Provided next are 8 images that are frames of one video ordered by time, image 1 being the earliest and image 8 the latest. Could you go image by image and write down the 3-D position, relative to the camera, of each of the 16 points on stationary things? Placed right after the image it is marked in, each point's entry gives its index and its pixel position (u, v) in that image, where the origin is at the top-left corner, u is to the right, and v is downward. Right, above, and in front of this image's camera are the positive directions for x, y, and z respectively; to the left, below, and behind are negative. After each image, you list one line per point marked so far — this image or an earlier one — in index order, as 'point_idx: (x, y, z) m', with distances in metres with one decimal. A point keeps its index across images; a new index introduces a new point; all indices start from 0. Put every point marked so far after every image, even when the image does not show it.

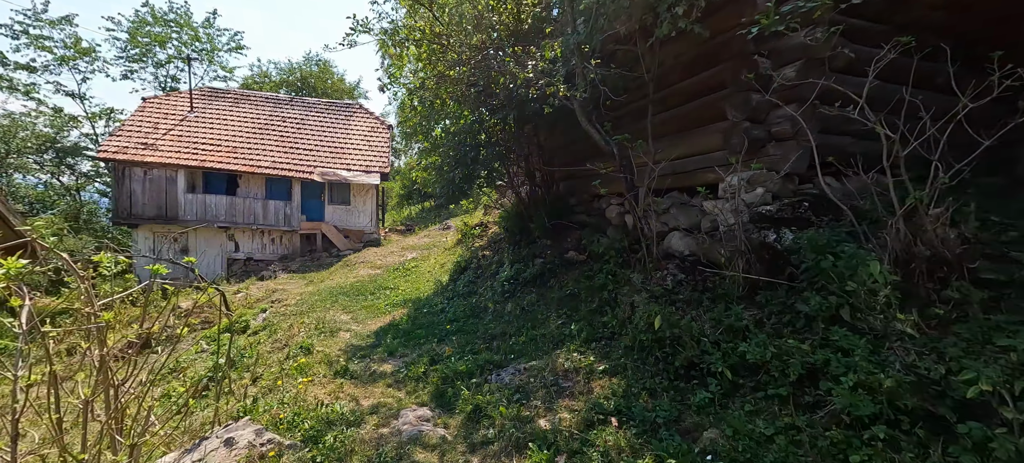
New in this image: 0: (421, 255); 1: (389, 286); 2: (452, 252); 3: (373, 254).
0: (-2.4, -0.7, +12.8) m
1: (-2.4, -1.1, +9.6) m
2: (-1.3, -0.5, +10.7) m
3: (-4.2, -0.7, +14.4) m
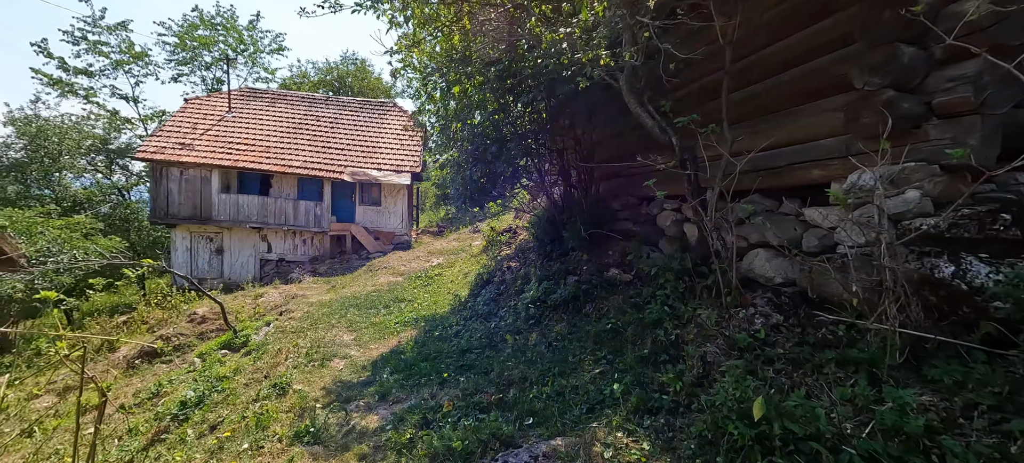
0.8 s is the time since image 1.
0: (-1.7, -0.8, +11.9) m
1: (-1.9, -1.2, +8.6) m
2: (-0.7, -0.6, +9.6) m
3: (-3.3, -0.8, +13.6) m
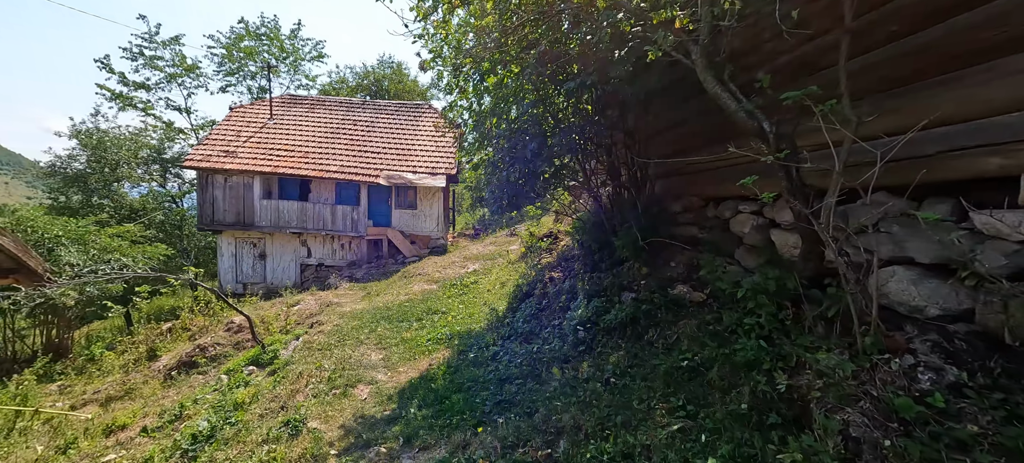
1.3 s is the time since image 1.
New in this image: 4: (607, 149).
0: (-0.7, -0.9, +11.3) m
1: (-1.2, -1.3, +8.1) m
2: (+0.1, -0.7, +9.0) m
3: (-2.2, -0.9, +13.1) m
4: (+1.1, +0.9, +5.5) m
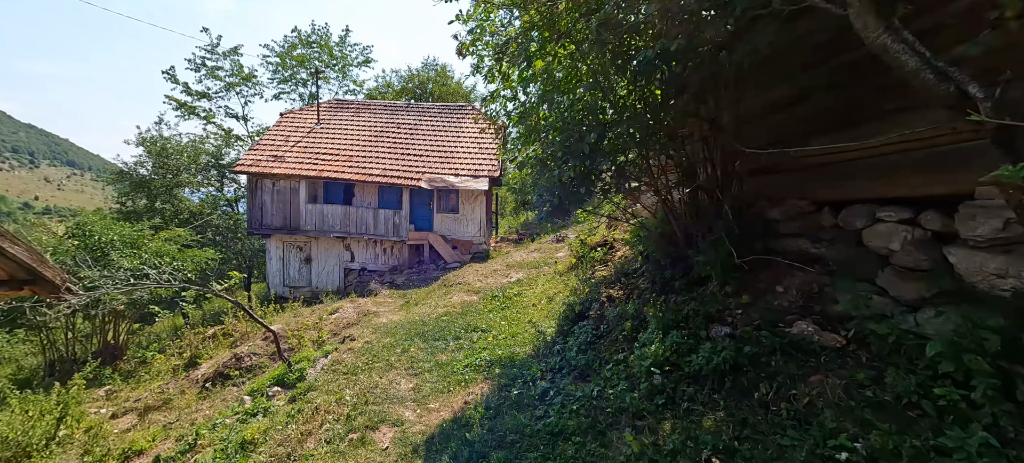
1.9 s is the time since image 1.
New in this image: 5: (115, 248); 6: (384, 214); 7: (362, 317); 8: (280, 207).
0: (+0.3, -1.0, +10.4) m
1: (-0.5, -1.4, +7.2) m
2: (+0.9, -0.8, +8.0) m
3: (-1.0, -1.1, +12.3) m
4: (+1.5, +0.8, +4.5) m
5: (-9.4, -0.4, +11.8) m
6: (-4.6, +0.6, +17.6) m
7: (-3.3, -1.9, +10.6) m
8: (-8.3, +0.9, +17.7) m
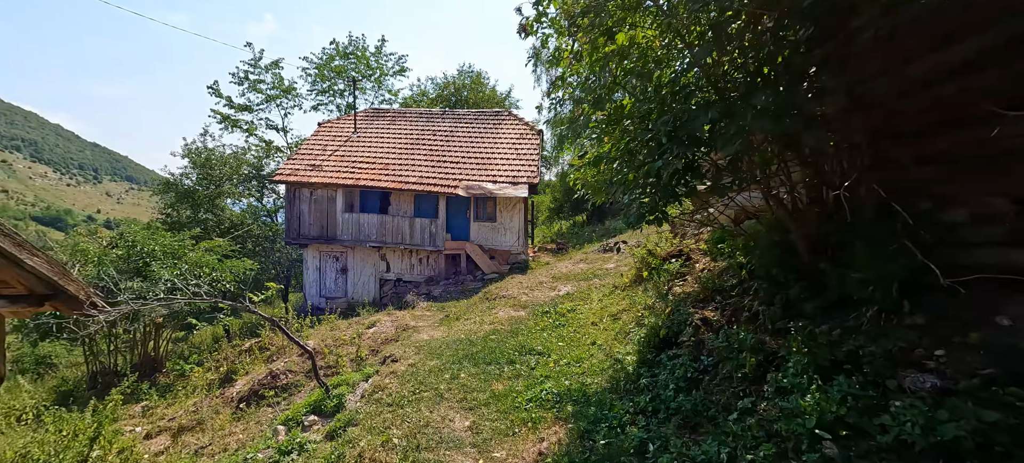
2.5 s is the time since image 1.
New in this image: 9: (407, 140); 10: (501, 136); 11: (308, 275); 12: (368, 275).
0: (+1.3, -1.2, +9.5) m
1: (+0.3, -1.5, +6.4) m
2: (+1.7, -0.9, +7.1) m
3: (+0.1, -1.3, +11.5) m
4: (+2.1, +0.7, +3.5) m
5: (-8.3, -0.6, +11.5) m
6: (-3.1, +0.3, +17.0) m
7: (-2.3, -2.0, +9.9) m
8: (-6.9, +0.5, +17.3) m
9: (-4.2, +3.7, +19.7) m
10: (-0.5, +3.8, +19.9) m
11: (-7.4, -1.6, +17.9) m
12: (-5.2, -1.5, +17.7) m
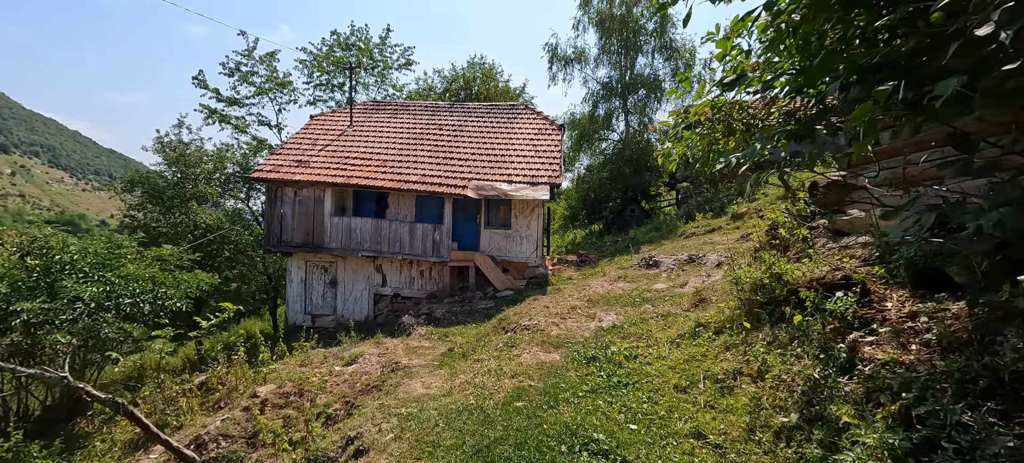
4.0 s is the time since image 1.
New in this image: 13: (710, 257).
0: (+1.7, -1.4, +6.8) m
1: (+0.7, -1.6, +3.7) m
2: (+2.1, -1.0, +4.4) m
3: (+0.5, -1.4, +8.9) m
4: (+2.4, +0.7, +0.9) m
5: (-7.9, -0.7, +9.0) m
6: (-2.6, +0.1, +14.4) m
7: (-1.9, -2.2, +7.3) m
8: (-6.3, +0.3, +14.8) m
9: (-3.6, +3.4, +17.2) m
10: (+0.2, +3.5, +17.3) m
11: (-6.9, -1.8, +15.4) m
12: (-4.6, -1.8, +15.2) m
13: (+4.4, -0.6, +11.0) m
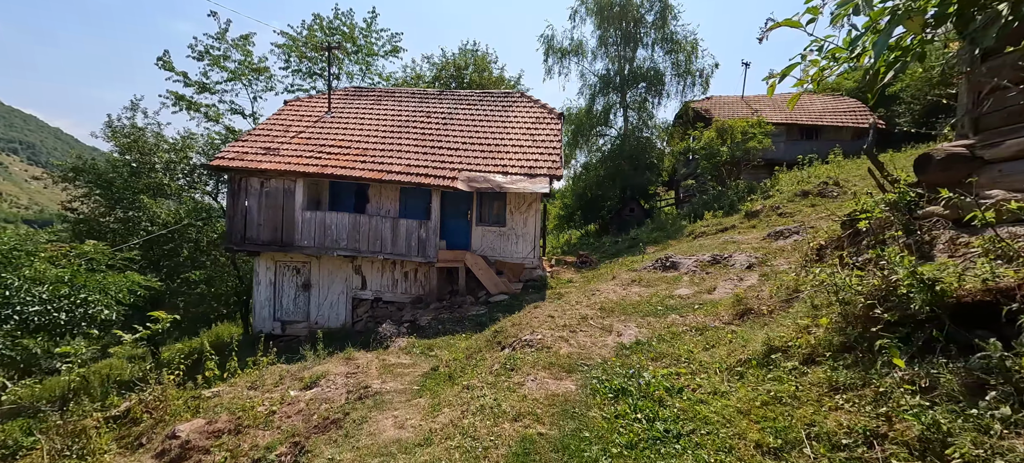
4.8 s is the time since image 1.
0: (+1.7, -1.3, +5.3) m
1: (+0.7, -1.5, +2.2) m
2: (+2.1, -0.9, +2.9) m
3: (+0.5, -1.3, +7.4) m
4: (+2.6, +0.8, -0.6) m
5: (-7.9, -0.6, +7.3) m
6: (-2.7, +0.2, +12.9) m
7: (-1.9, -2.0, +5.7) m
8: (-6.4, +0.4, +13.2) m
9: (-3.7, +3.5, +15.6) m
10: (0.0, +3.6, +15.8) m
11: (-7.0, -1.7, +13.8) m
12: (-4.8, -1.7, +13.5) m
13: (+4.3, -0.5, +9.5) m
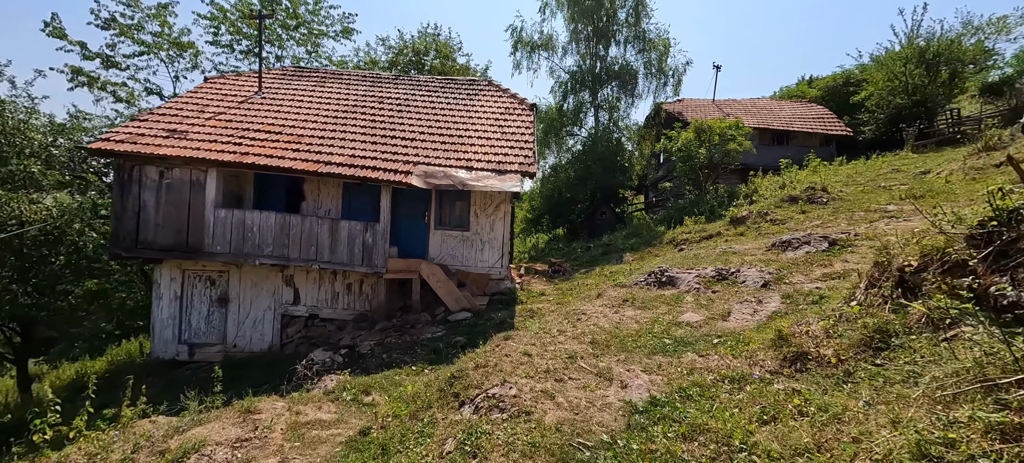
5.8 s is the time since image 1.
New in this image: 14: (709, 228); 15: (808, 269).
0: (+1.4, -1.4, +3.5) m
1: (+0.7, -1.6, +0.3) m
2: (+2.0, -1.0, +1.2) m
3: (+0.1, -1.4, +5.5) m
4: (+2.7, +0.7, -2.3) m
5: (-8.3, -0.6, +4.8) m
6: (-3.5, +0.1, +10.7) m
7: (-2.2, -2.1, +3.6) m
8: (-7.2, +0.4, +10.8) m
9: (-4.7, +3.4, +13.4) m
10: (-1.0, +3.5, +13.9) m
11: (-7.9, -1.7, +11.3) m
12: (-5.7, -1.7, +11.2) m
13: (+3.8, -0.7, +7.9) m
14: (+6.2, +0.1, +15.3) m
15: (+4.7, -0.6, +7.8) m
